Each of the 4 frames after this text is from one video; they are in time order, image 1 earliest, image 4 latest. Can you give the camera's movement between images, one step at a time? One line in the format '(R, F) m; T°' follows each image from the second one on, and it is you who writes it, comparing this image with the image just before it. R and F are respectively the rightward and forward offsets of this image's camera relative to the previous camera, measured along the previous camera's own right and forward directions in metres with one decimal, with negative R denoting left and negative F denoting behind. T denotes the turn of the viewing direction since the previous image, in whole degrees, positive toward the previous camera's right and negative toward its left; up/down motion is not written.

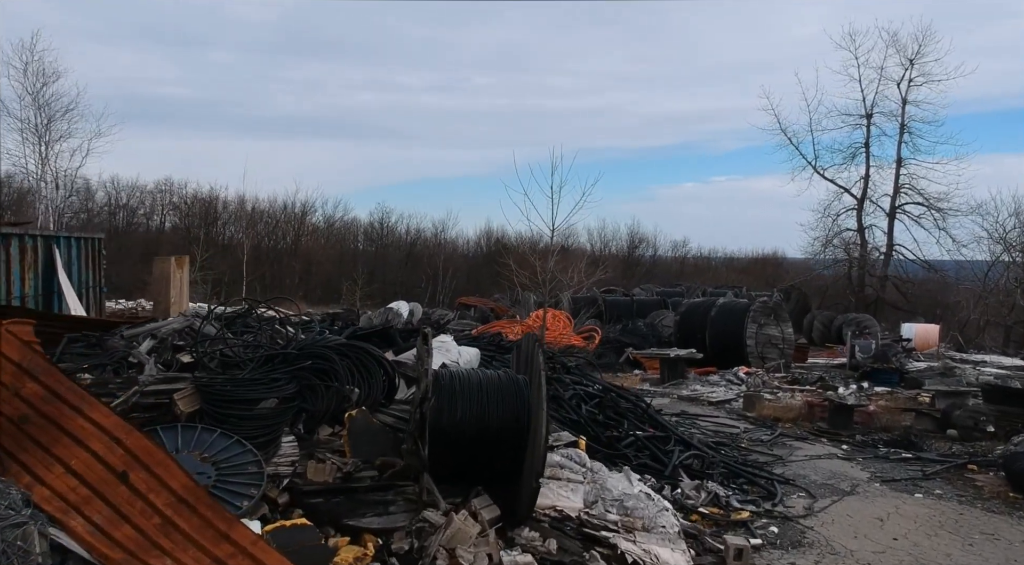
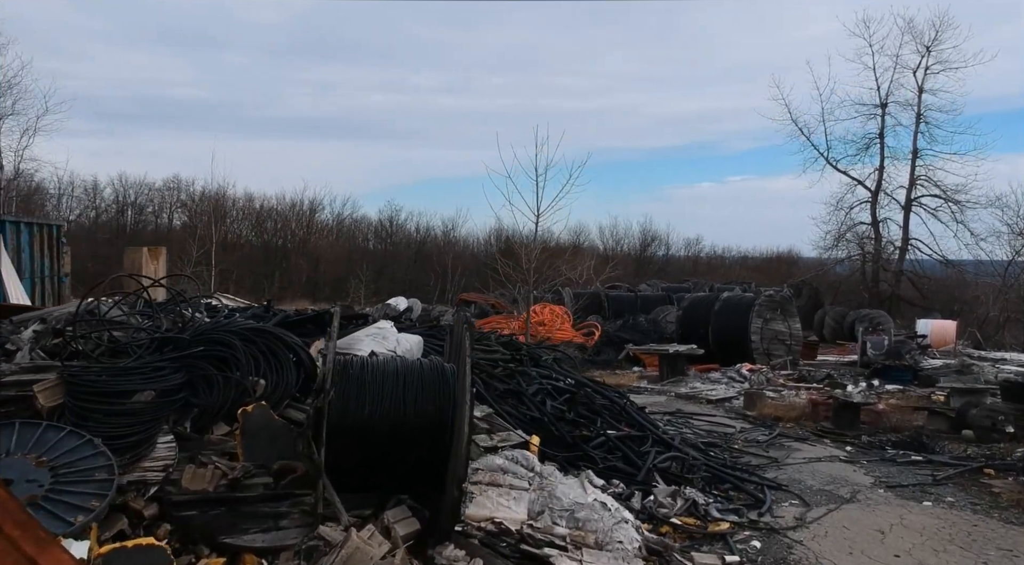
(+0.5, +0.7) m; -1°
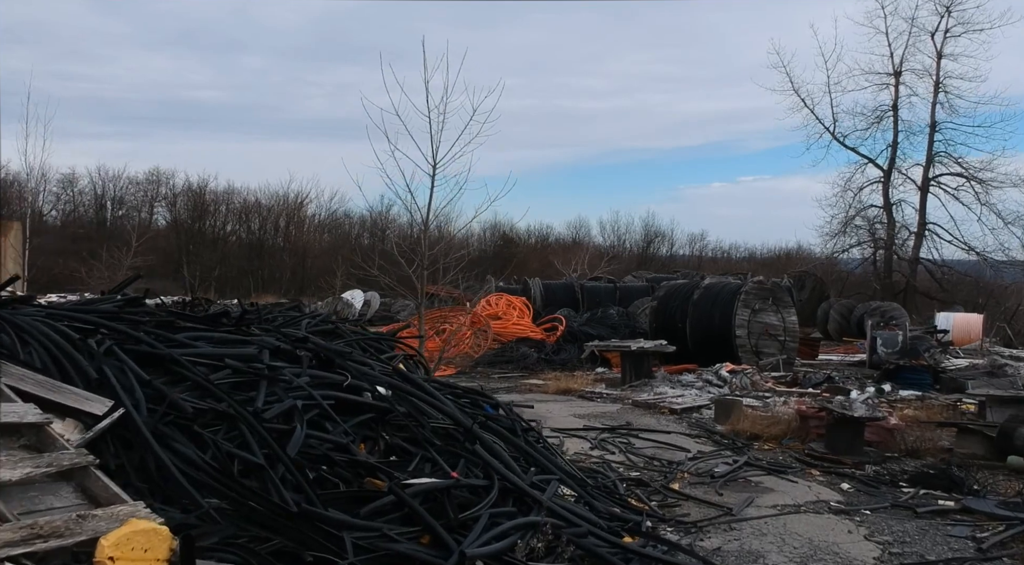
(+1.3, +2.8) m; -1°
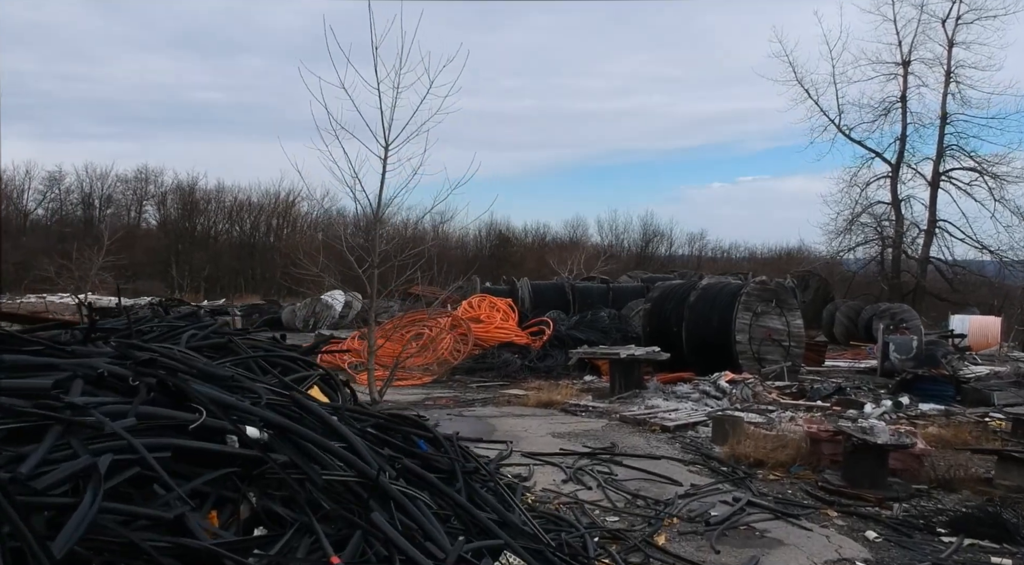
(+0.3, +1.2) m; 0°
